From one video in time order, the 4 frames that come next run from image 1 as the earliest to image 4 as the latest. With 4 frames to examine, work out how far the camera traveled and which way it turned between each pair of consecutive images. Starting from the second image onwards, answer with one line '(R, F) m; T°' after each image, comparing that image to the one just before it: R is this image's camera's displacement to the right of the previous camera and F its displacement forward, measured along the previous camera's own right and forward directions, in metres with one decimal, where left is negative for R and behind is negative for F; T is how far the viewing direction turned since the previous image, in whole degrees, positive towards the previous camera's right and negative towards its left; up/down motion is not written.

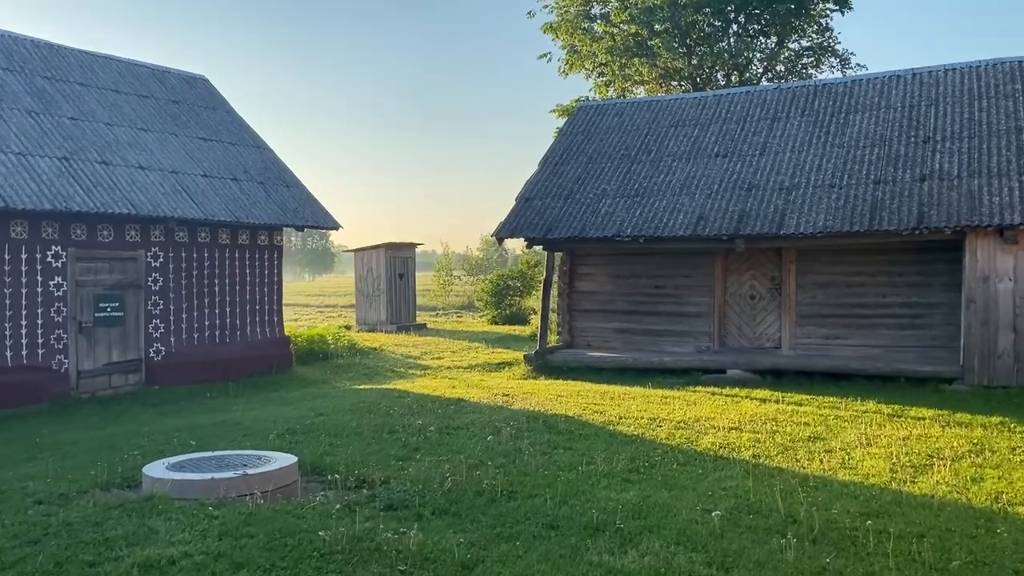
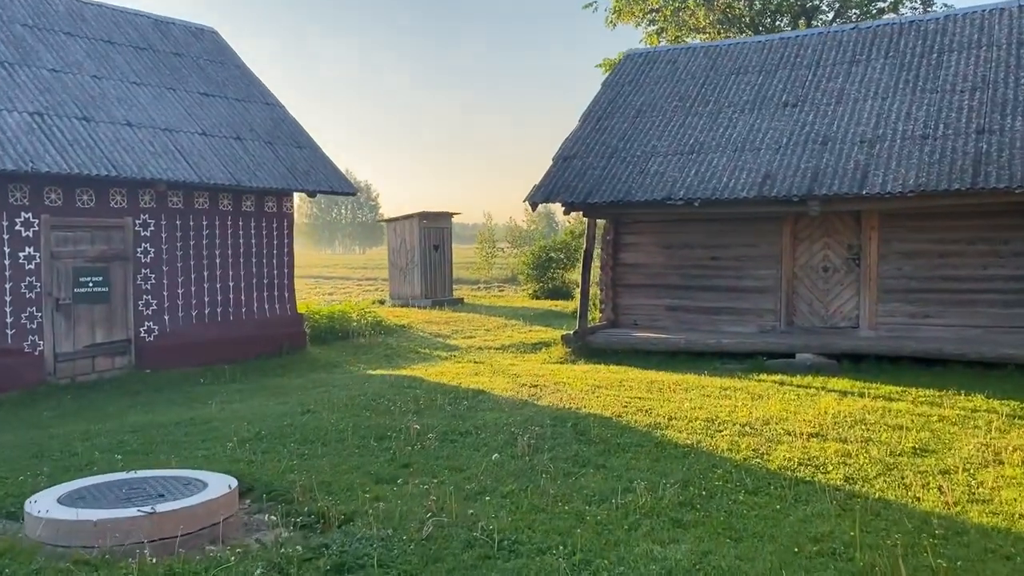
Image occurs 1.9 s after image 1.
(+0.2, +1.8) m; -3°
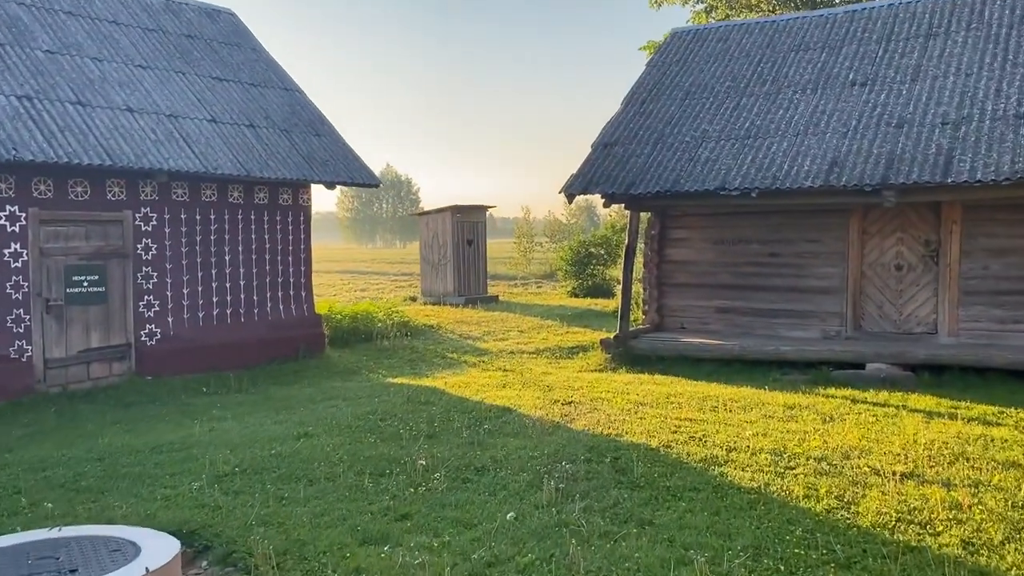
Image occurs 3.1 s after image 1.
(+0.1, +1.2) m; -3°
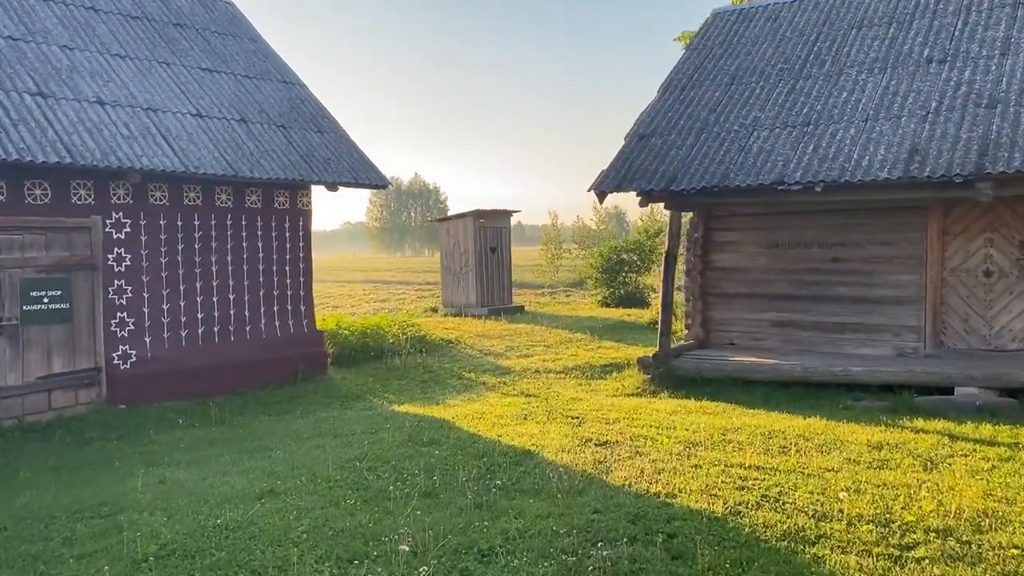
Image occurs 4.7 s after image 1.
(+0.1, +1.5) m; -2°
